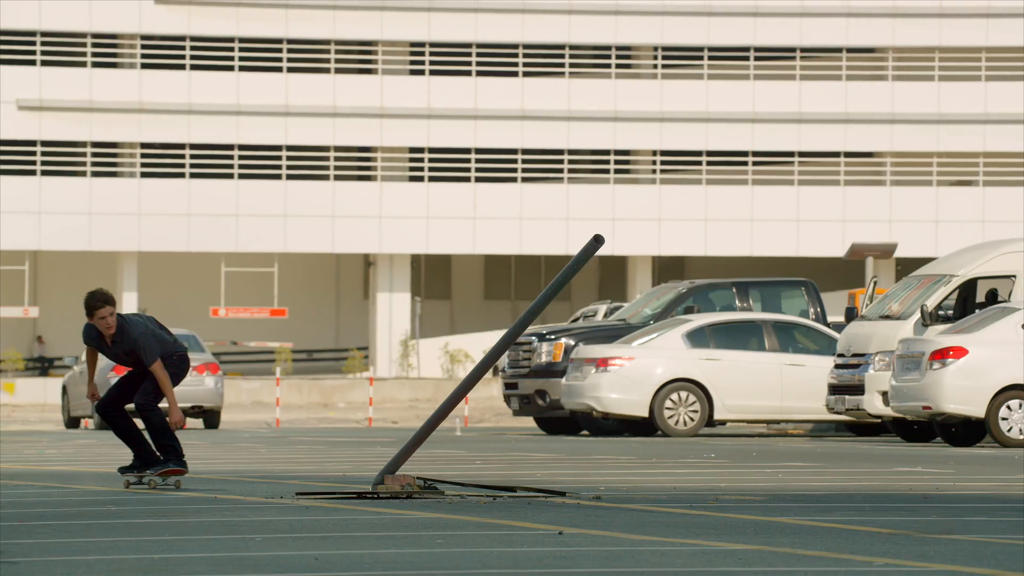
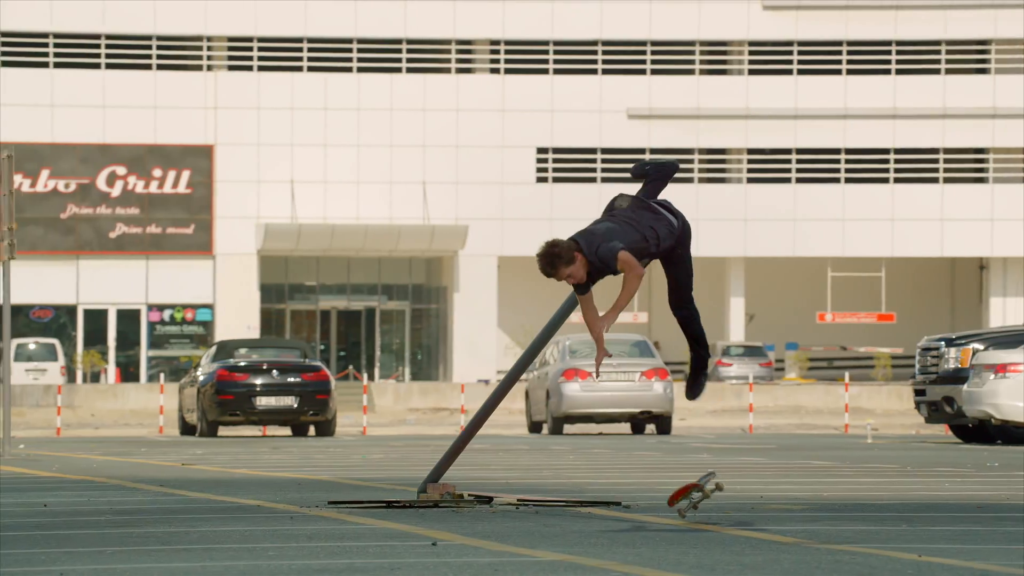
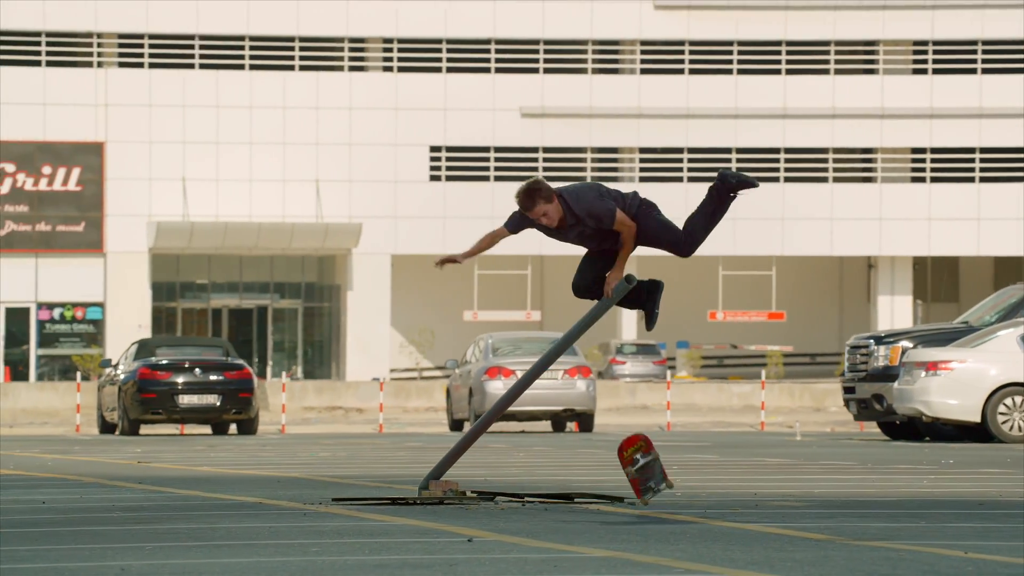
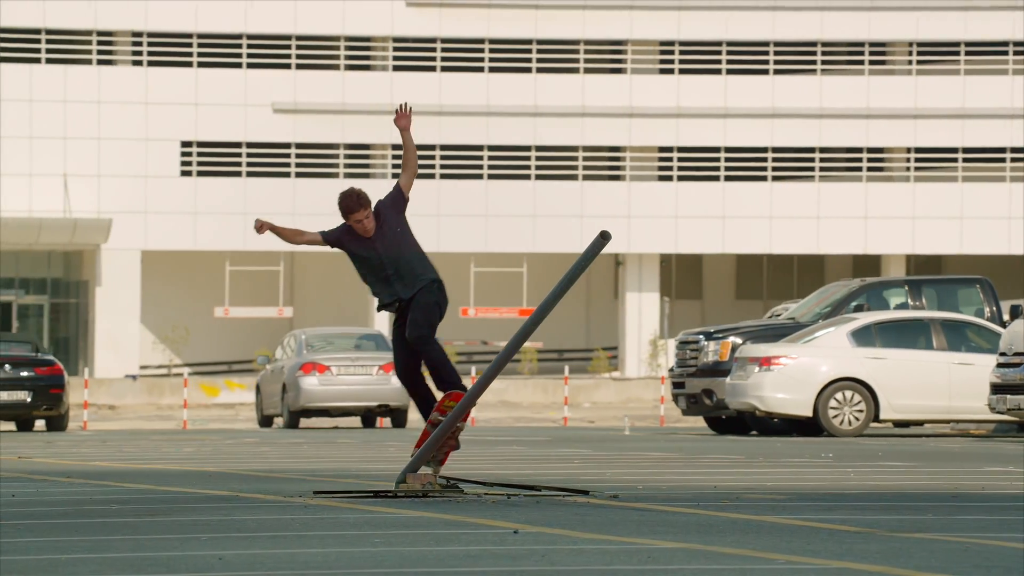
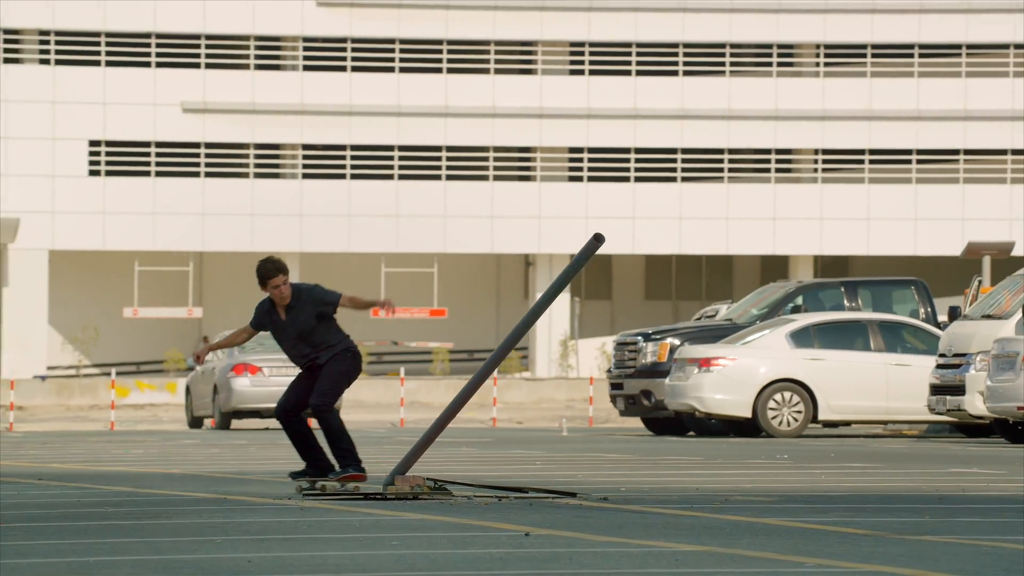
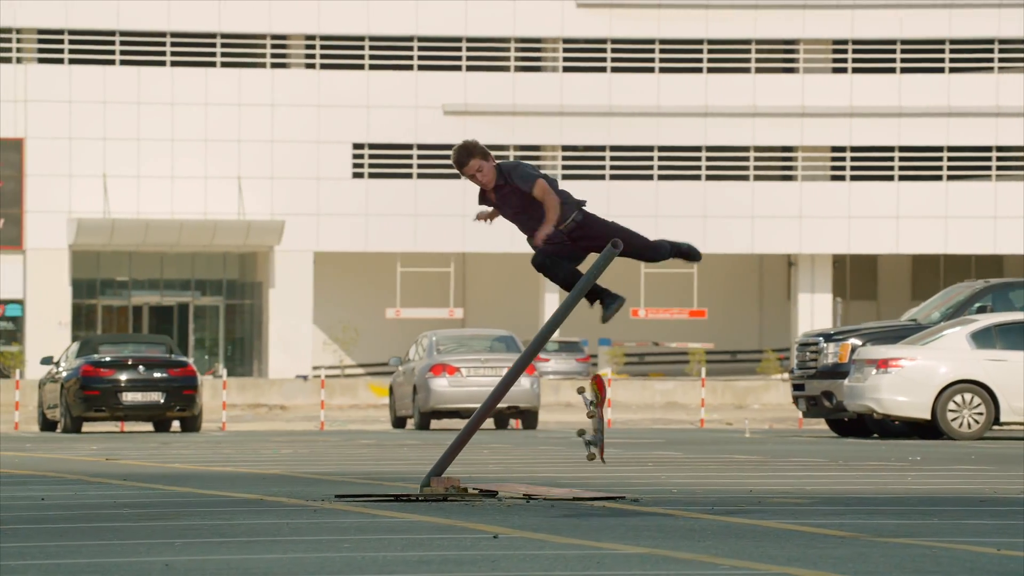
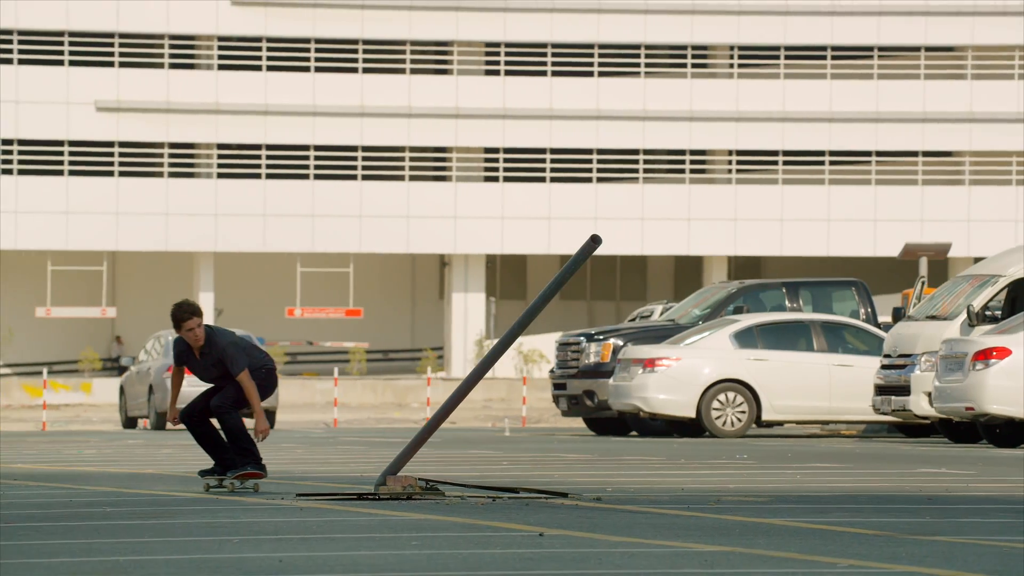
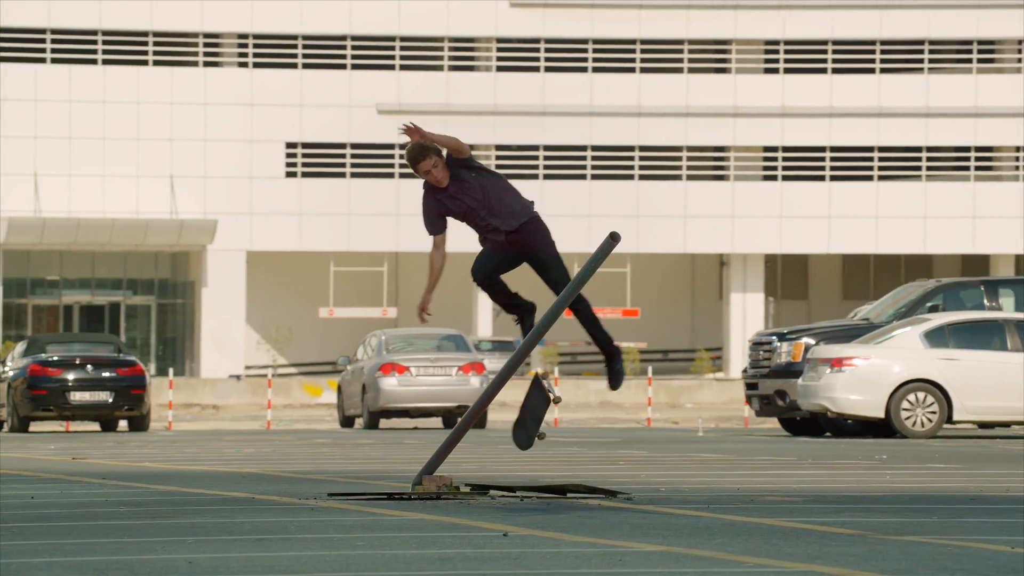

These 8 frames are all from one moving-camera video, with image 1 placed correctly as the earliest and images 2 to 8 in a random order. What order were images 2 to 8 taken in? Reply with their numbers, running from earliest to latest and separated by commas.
7, 5, 4, 8, 6, 3, 2
